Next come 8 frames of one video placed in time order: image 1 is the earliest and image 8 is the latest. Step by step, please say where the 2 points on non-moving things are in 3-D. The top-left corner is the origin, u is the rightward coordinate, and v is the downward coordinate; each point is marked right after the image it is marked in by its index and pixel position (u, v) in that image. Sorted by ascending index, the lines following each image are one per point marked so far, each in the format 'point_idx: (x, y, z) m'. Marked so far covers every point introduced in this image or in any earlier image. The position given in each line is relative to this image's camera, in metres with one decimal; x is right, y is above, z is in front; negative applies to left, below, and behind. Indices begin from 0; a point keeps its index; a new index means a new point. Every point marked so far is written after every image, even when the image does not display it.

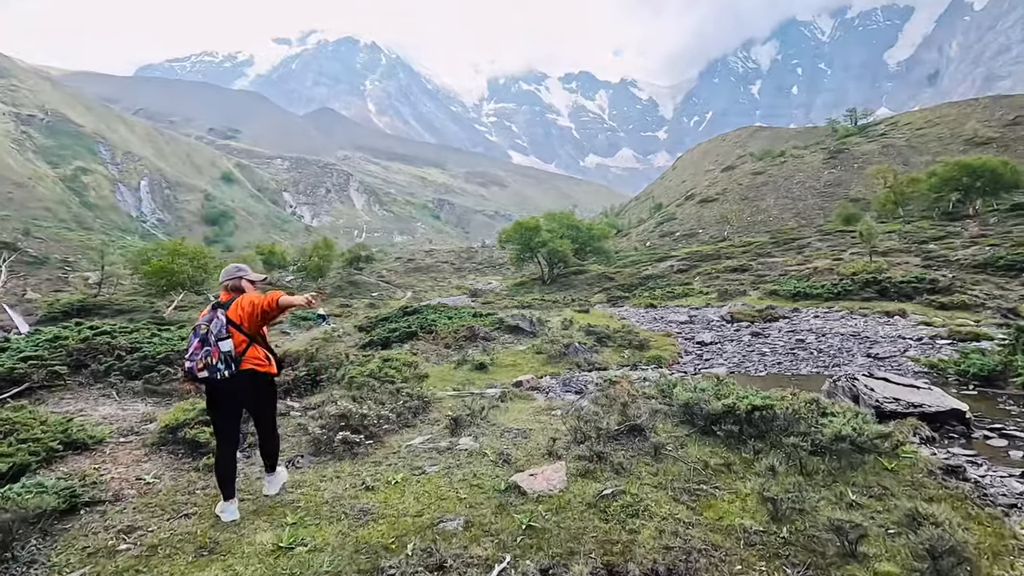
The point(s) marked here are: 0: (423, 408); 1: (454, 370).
0: (-1.7, -2.2, +10.0) m
1: (-1.8, -2.6, +16.8) m
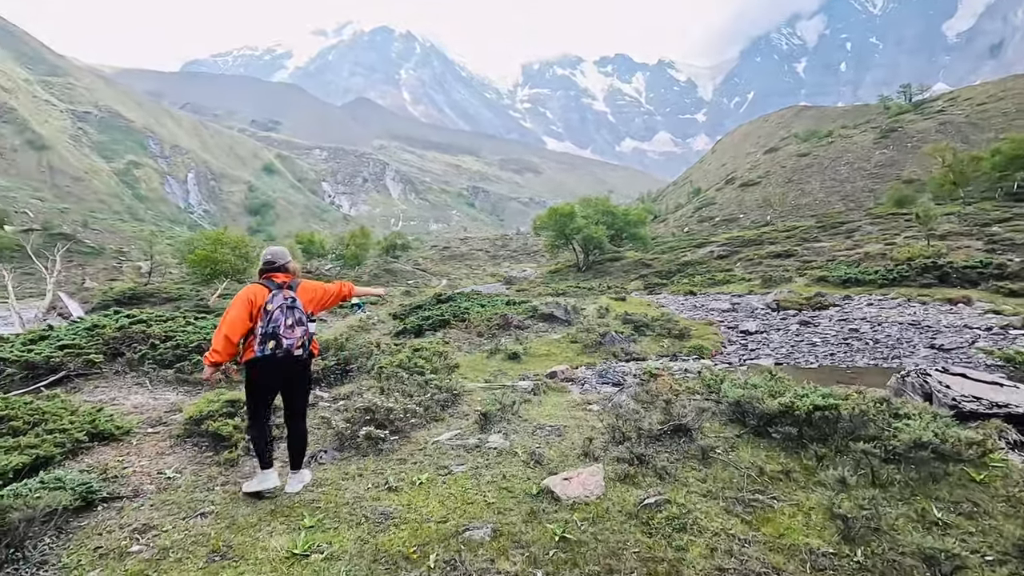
0: (-1.1, -2.0, +9.5) m
1: (-0.8, -2.2, +16.4) m
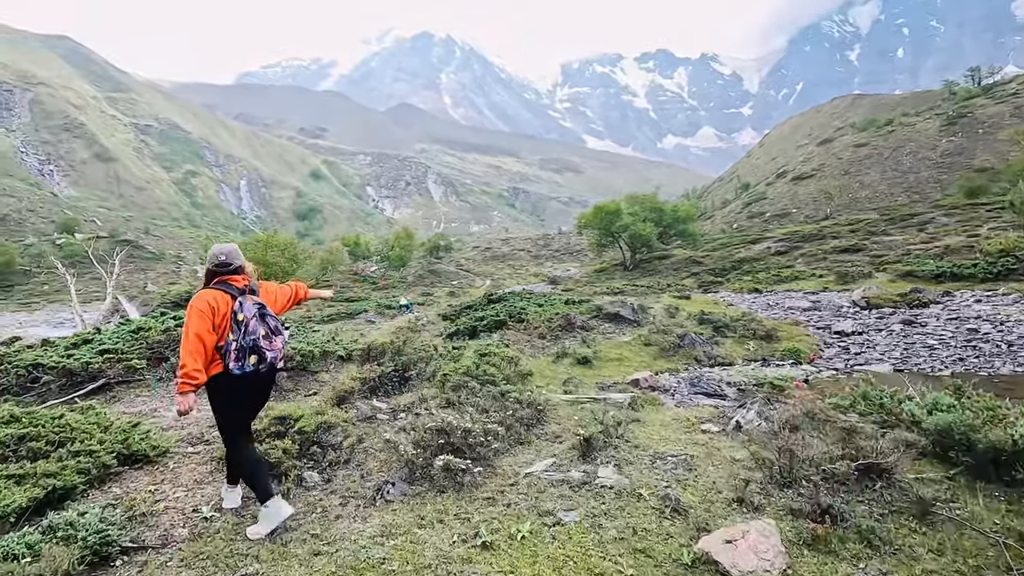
0: (+0.4, -1.9, +7.9) m
1: (+1.2, -2.1, +14.7) m
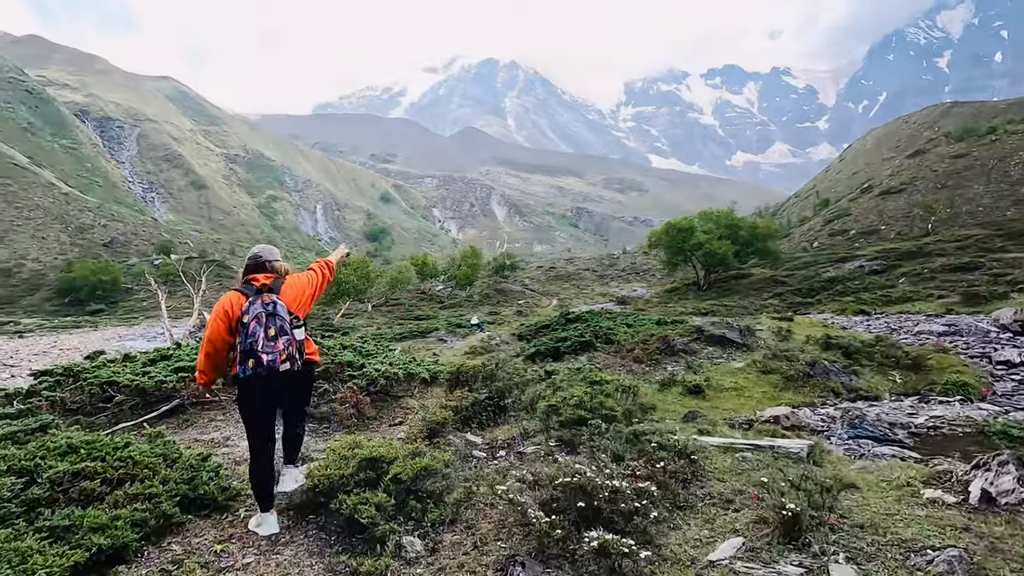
0: (+2.0, -2.1, +6.0) m
1: (+3.6, -2.5, +12.7) m
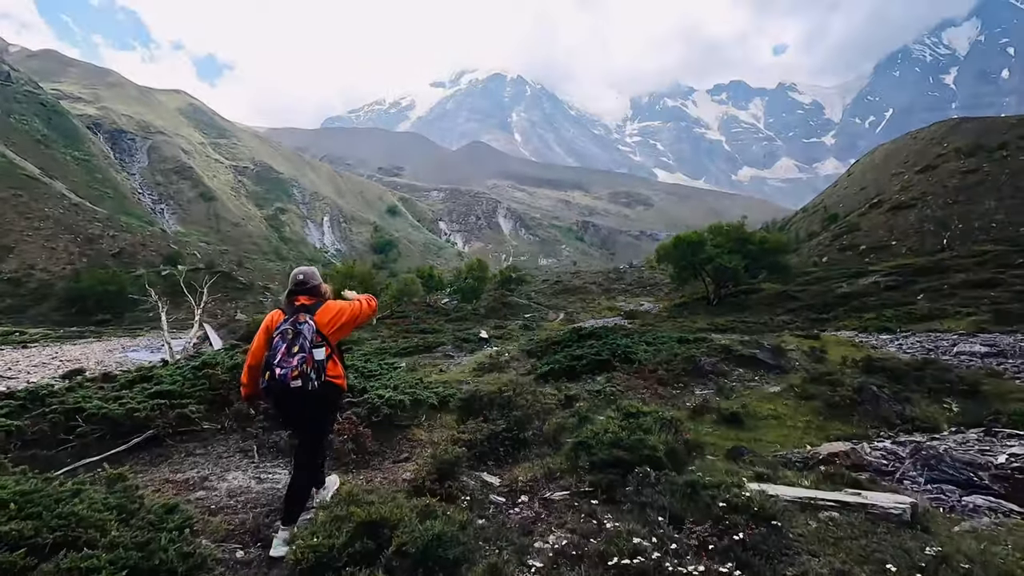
0: (+2.3, -2.3, +4.8) m
1: (+4.0, -2.9, +11.4) m
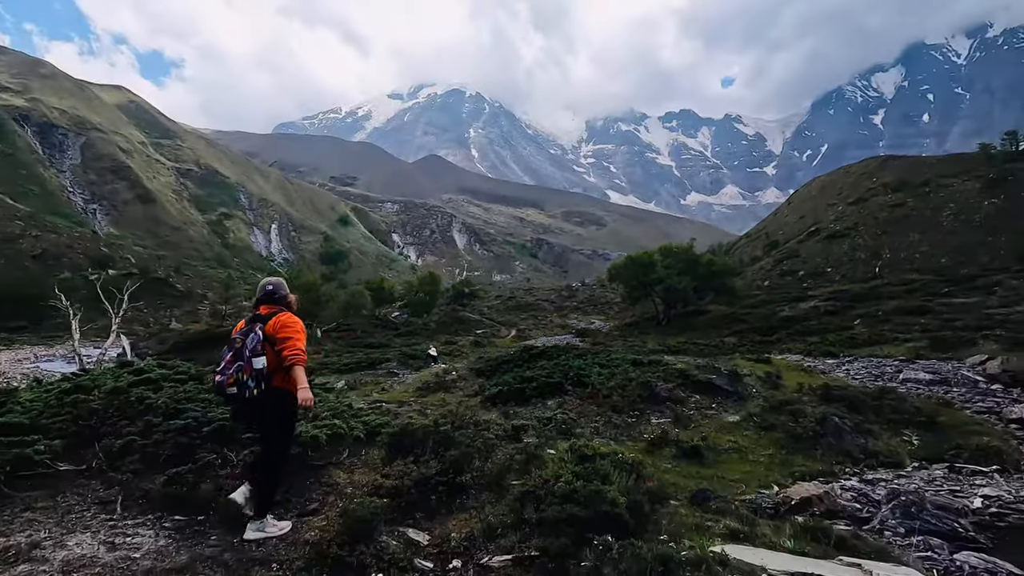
0: (+1.8, -2.5, +3.6) m
1: (+2.9, -3.3, +10.3) m
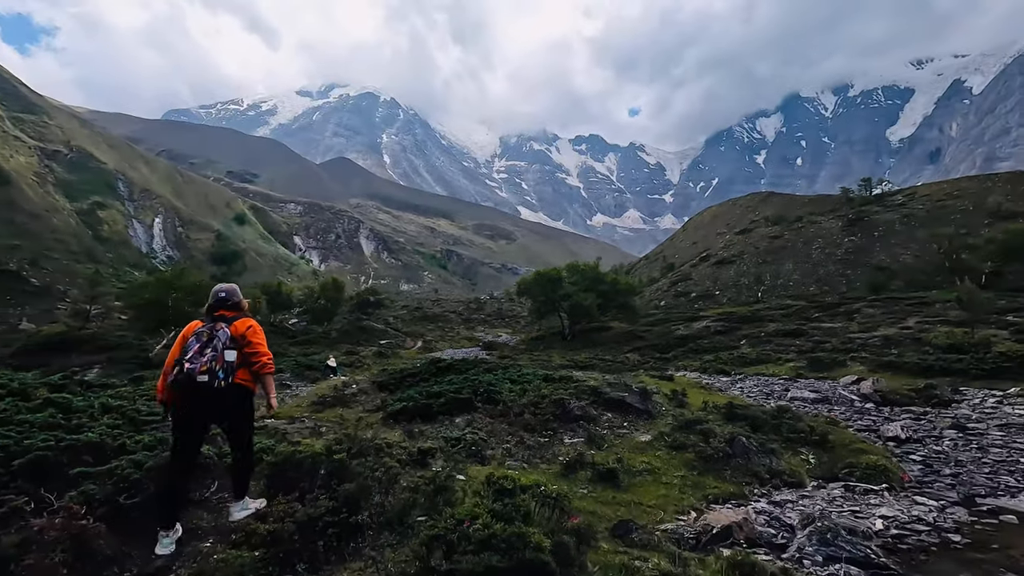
0: (+1.3, -2.6, +2.9) m
1: (+1.2, -3.6, +9.7) m
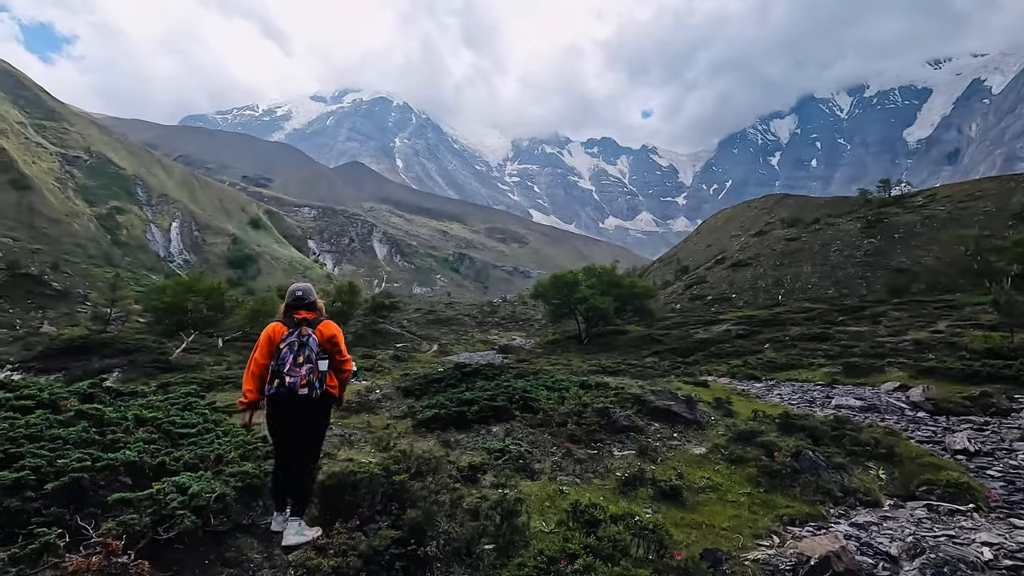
0: (+2.2, -2.6, +2.1) m
1: (+2.2, -3.6, +8.9) m
